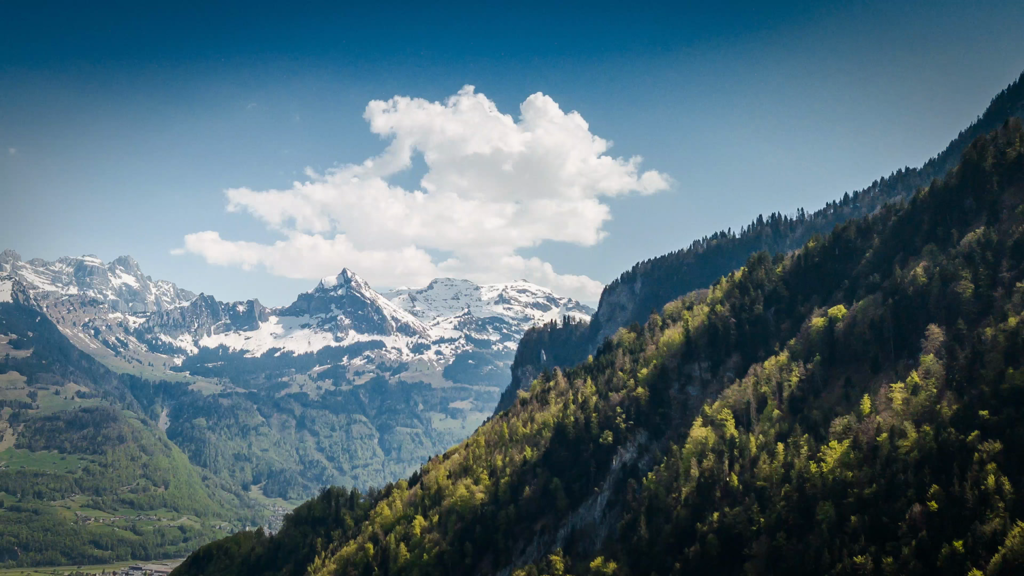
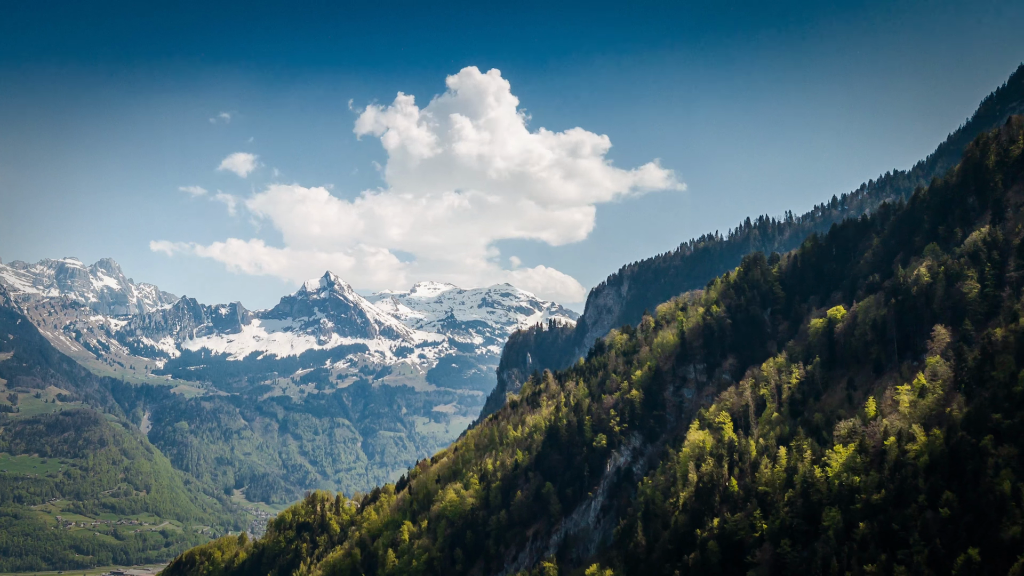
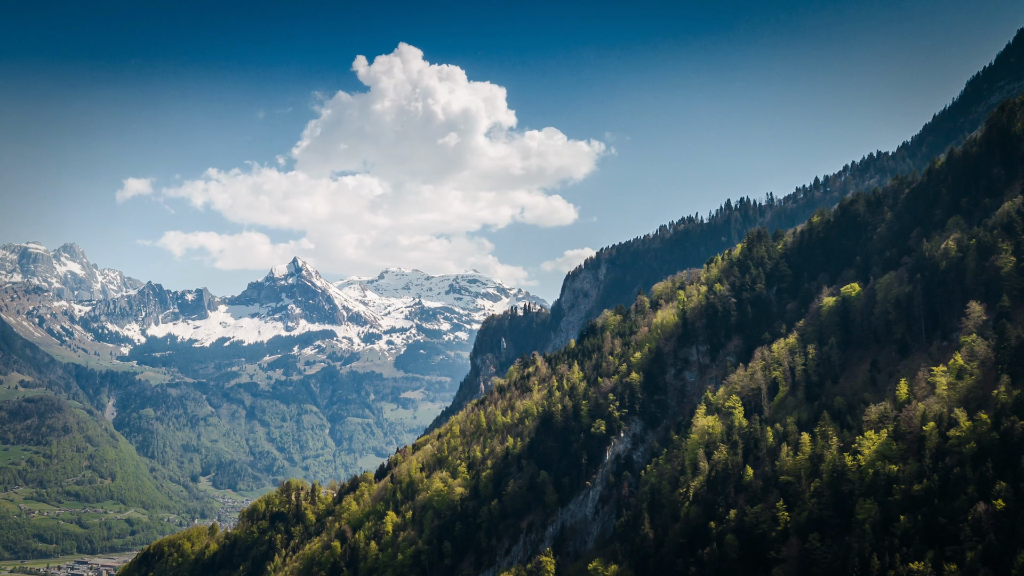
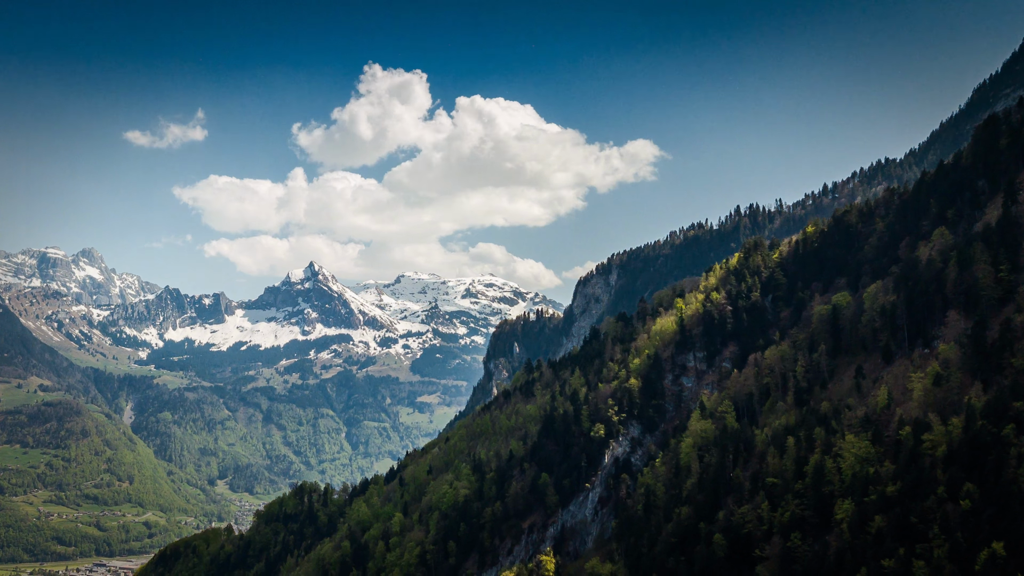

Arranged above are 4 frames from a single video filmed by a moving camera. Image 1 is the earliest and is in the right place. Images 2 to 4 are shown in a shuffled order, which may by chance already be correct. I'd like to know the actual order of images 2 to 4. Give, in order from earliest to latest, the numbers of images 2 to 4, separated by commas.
2, 4, 3
